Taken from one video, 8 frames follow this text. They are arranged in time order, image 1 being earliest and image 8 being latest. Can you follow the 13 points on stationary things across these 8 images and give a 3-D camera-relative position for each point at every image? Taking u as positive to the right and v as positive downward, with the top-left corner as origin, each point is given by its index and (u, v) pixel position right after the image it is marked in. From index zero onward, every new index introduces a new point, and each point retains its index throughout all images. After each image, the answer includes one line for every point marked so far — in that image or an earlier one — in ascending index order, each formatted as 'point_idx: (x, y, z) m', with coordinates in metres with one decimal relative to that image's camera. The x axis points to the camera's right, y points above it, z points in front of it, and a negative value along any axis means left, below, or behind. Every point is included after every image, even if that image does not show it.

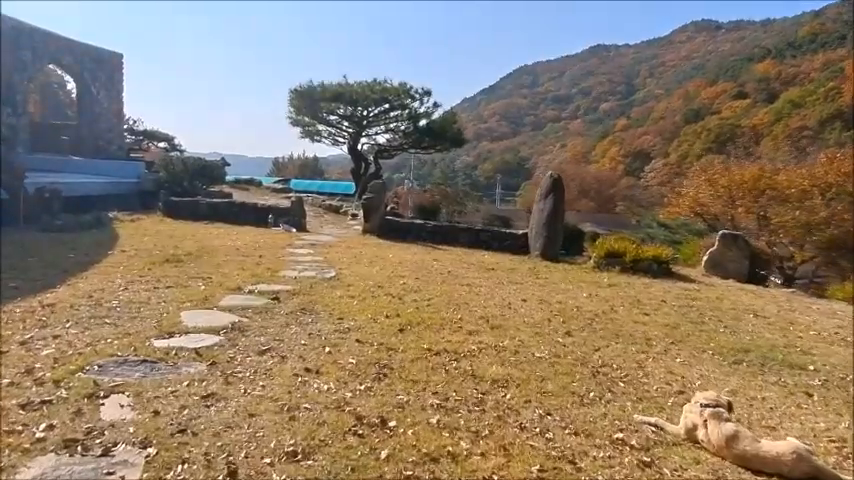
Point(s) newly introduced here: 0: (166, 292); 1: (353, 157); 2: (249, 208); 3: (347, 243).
0: (-1.7, -0.3, +4.2) m
1: (-1.5, +1.7, +13.7) m
2: (-2.4, +0.4, +9.0) m
3: (-0.9, 0.0, +7.3) m
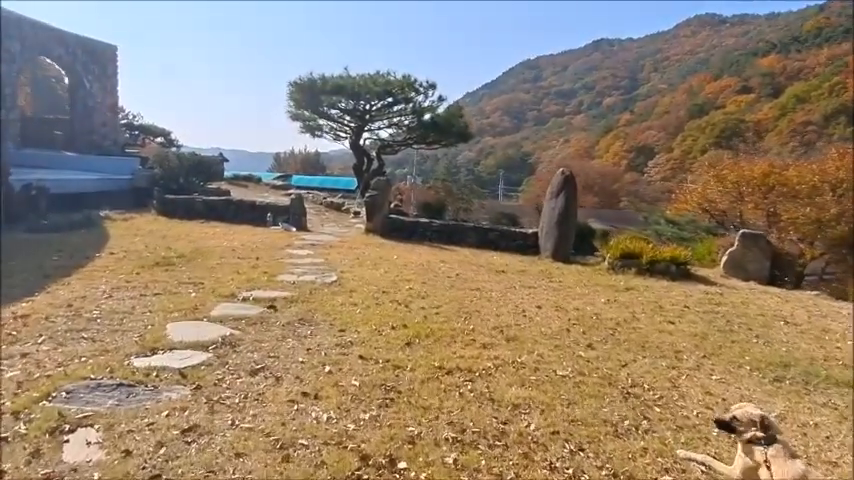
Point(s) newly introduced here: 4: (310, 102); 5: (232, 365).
0: (-1.6, -0.4, +3.9) m
1: (-1.4, +1.7, +13.3) m
2: (-2.3, +0.4, +8.6) m
3: (-0.8, 0.0, +7.0) m
4: (-2.2, +2.7, +12.8) m
5: (-0.8, -0.5, +2.8) m
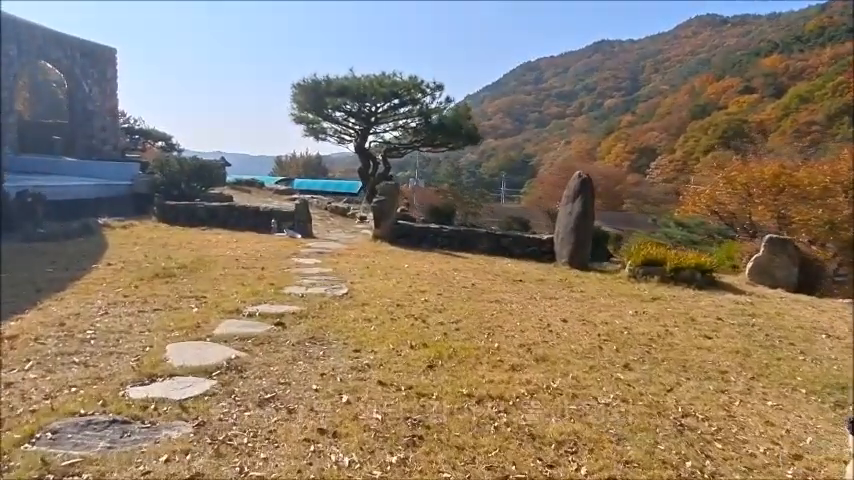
0: (-1.5, -0.4, +3.6) m
1: (-1.3, +1.6, +13.1) m
2: (-2.2, +0.4, +8.4) m
3: (-0.7, -0.1, +6.7) m
4: (-2.1, +2.6, +12.5) m
5: (-0.7, -0.6, +2.5) m
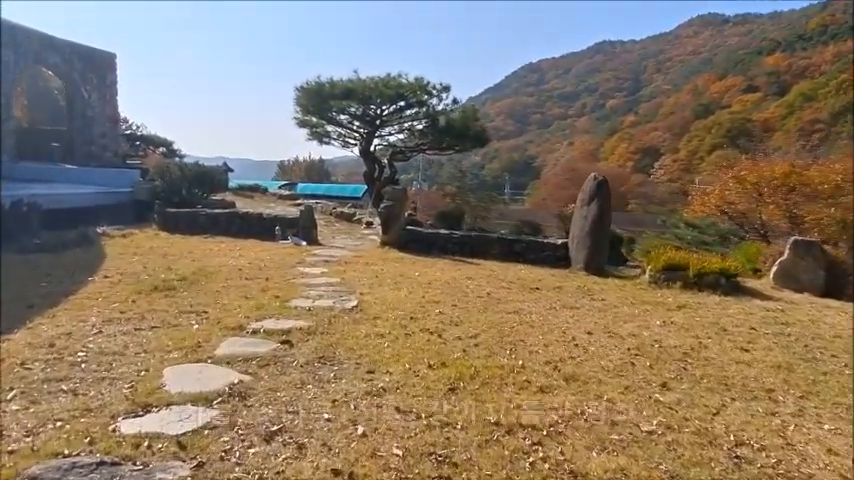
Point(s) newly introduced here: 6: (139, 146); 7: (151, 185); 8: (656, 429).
0: (-1.4, -0.5, +3.4) m
1: (-1.2, +1.5, +12.8) m
2: (-2.1, +0.3, +8.1) m
3: (-0.6, -0.2, +6.5) m
4: (-2.0, +2.5, +12.3) m
5: (-0.6, -0.6, +2.2) m
6: (-6.3, +2.0, +14.5) m
7: (-3.9, +0.8, +9.4) m
8: (+0.8, -0.7, +2.4) m
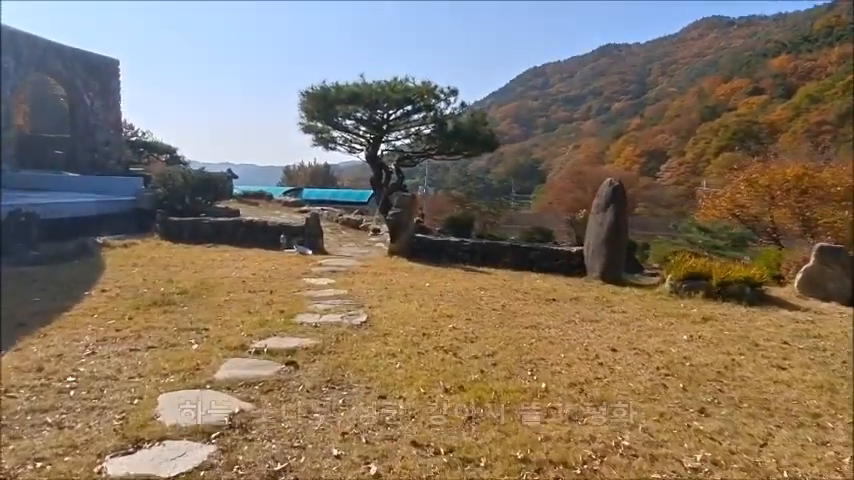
0: (-1.3, -0.6, +3.2) m
1: (-1.0, +1.4, +12.6) m
2: (-2.0, +0.2, +7.9) m
3: (-0.5, -0.3, +6.3) m
4: (-1.9, +2.3, +12.1) m
5: (-0.6, -0.7, +2.0) m
6: (-6.1, +1.9, +14.3) m
7: (-3.8, +0.6, +9.2) m
8: (+0.9, -0.7, +2.1) m
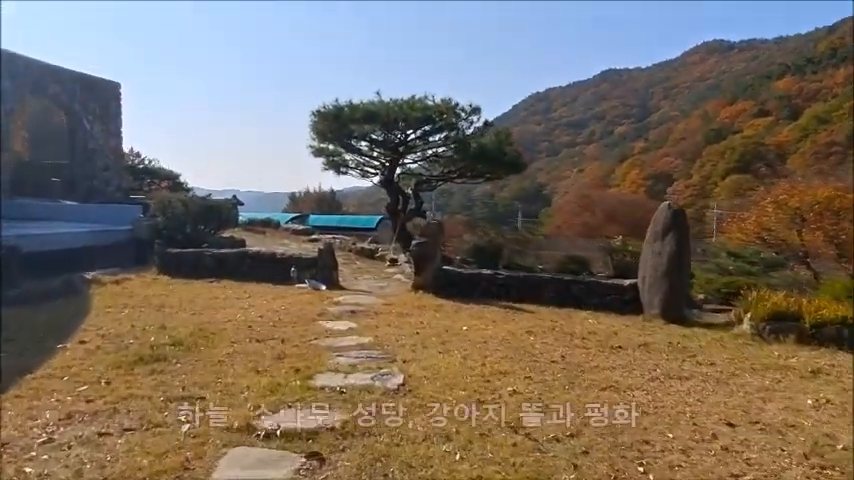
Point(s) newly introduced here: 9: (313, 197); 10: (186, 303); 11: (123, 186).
0: (-1.1, -0.7, +2.4) m
1: (-0.7, +0.9, +11.9) m
2: (-1.7, -0.2, +7.2) m
3: (-0.2, -0.5, +5.4) m
4: (-1.6, +1.8, +11.4) m
5: (-0.3, -0.8, +1.2) m
6: (-5.8, +1.2, +13.6) m
7: (-3.5, +0.2, +8.4) m
8: (+1.1, -0.8, +1.3) m
9: (-3.1, +1.2, +18.9) m
10: (-2.0, -0.5, +5.5) m
11: (-5.5, +1.0, +12.0) m
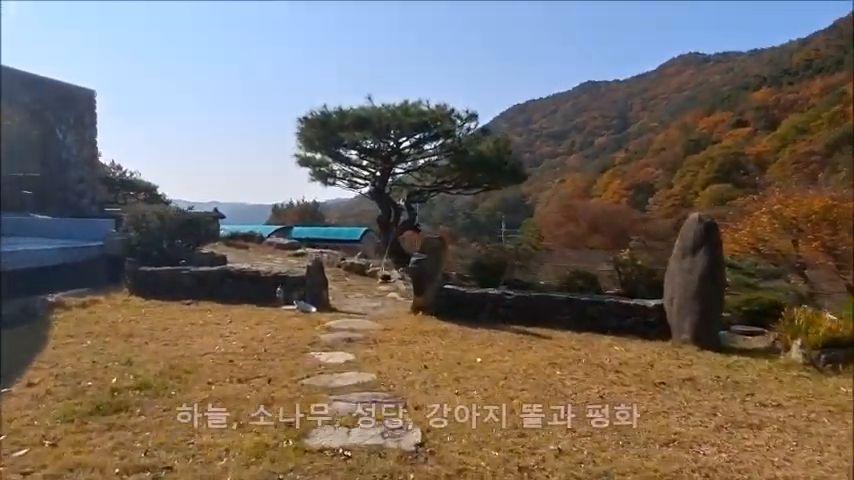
0: (-1.0, -0.8, +1.7) m
1: (-0.9, +0.6, +11.3) m
2: (-1.7, -0.4, +6.5) m
3: (-0.2, -0.7, +4.8) m
4: (-1.7, +1.6, +10.8) m
5: (-0.2, -0.9, +0.6) m
6: (-6.0, +1.0, +12.9) m
7: (-3.5, 0.0, +7.8) m
8: (+1.3, -0.9, +0.7) m
9: (-3.4, +0.8, +18.2) m
10: (-1.9, -0.7, +4.8) m
11: (-5.6, +0.7, +11.3) m
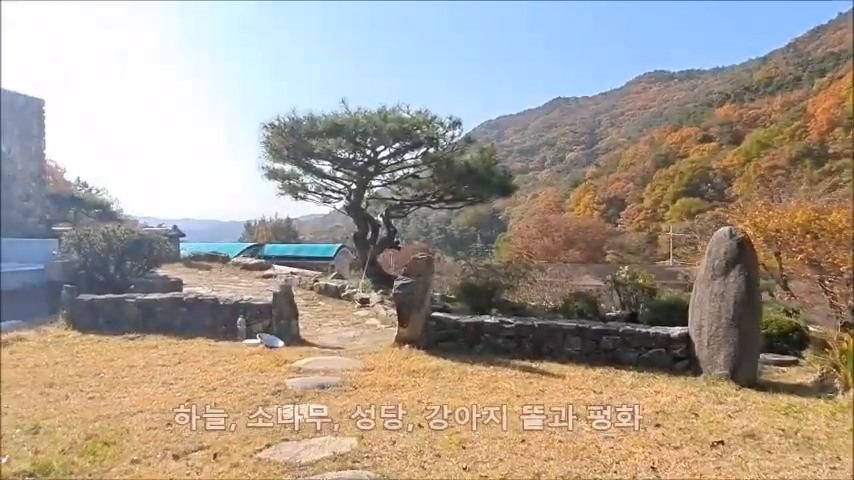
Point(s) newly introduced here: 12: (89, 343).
0: (-0.9, -0.9, +0.9) m
1: (-1.2, +0.4, +10.5) m
2: (-1.9, -0.6, +5.6) m
3: (-0.3, -0.8, +4.0) m
4: (-2.0, +1.3, +10.0) m
5: (-0.1, -0.9, -0.2) m
6: (-6.4, +0.6, +11.9) m
7: (-3.7, -0.2, +6.8) m
8: (+1.4, -0.9, 0.0) m
9: (-4.1, +0.3, +17.3) m
10: (-2.0, -0.8, +3.9) m
11: (-5.9, +0.4, +10.2) m
12: (-2.6, -0.8, +5.0) m
